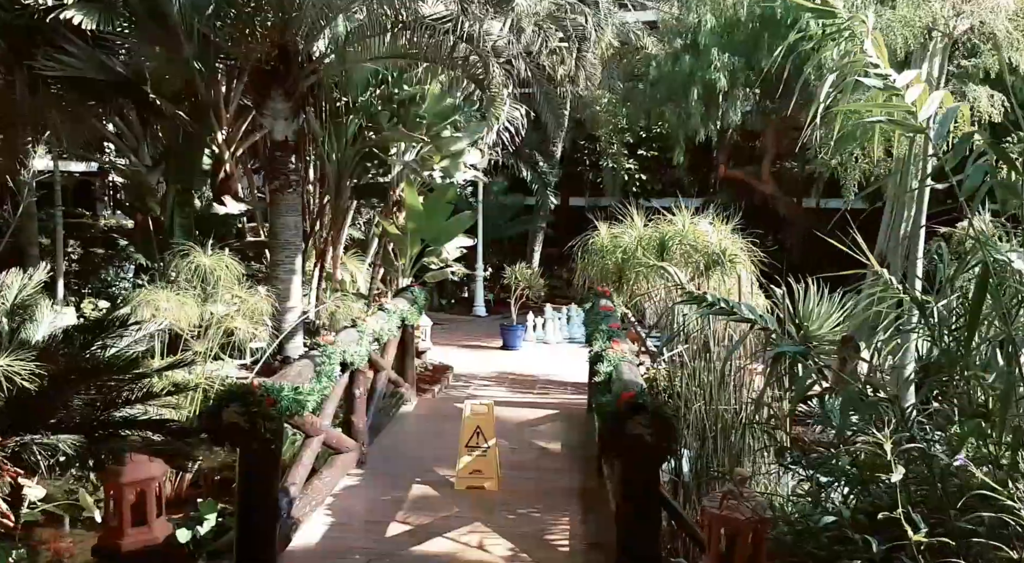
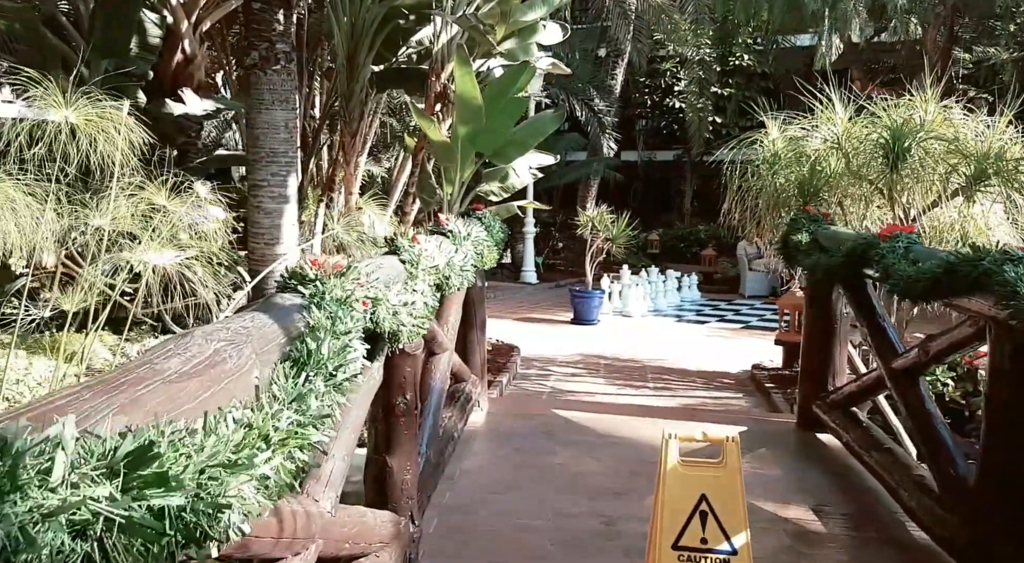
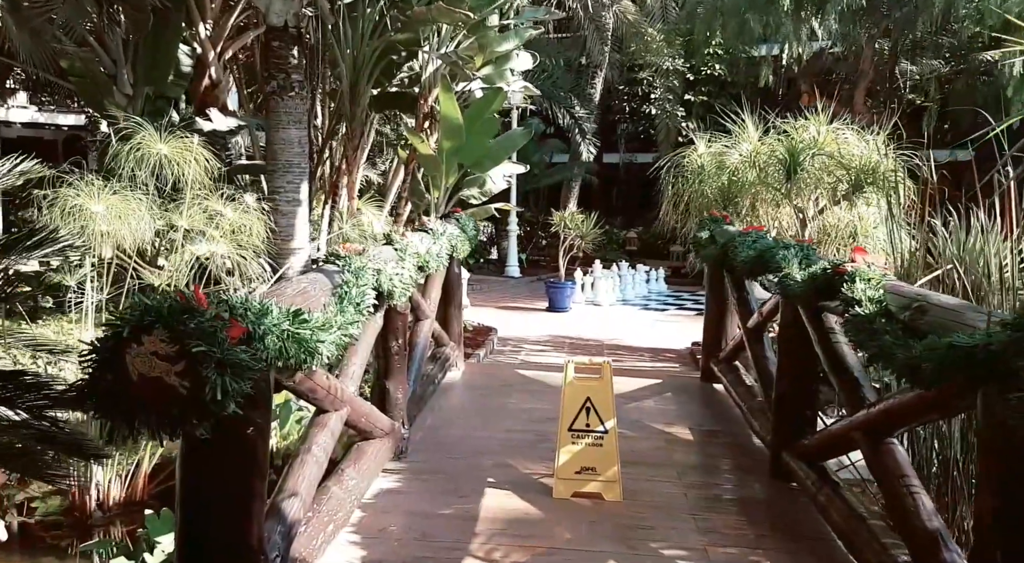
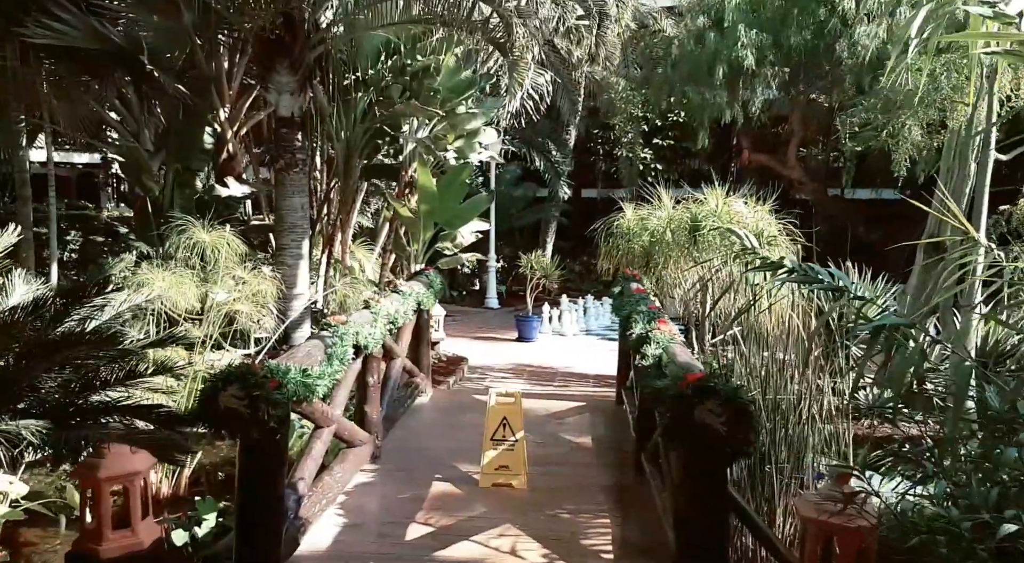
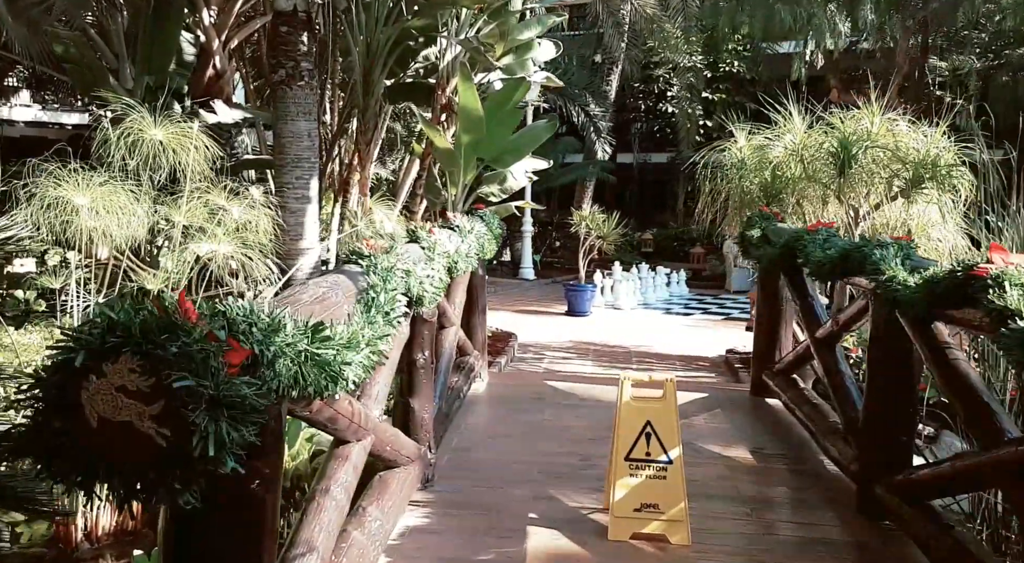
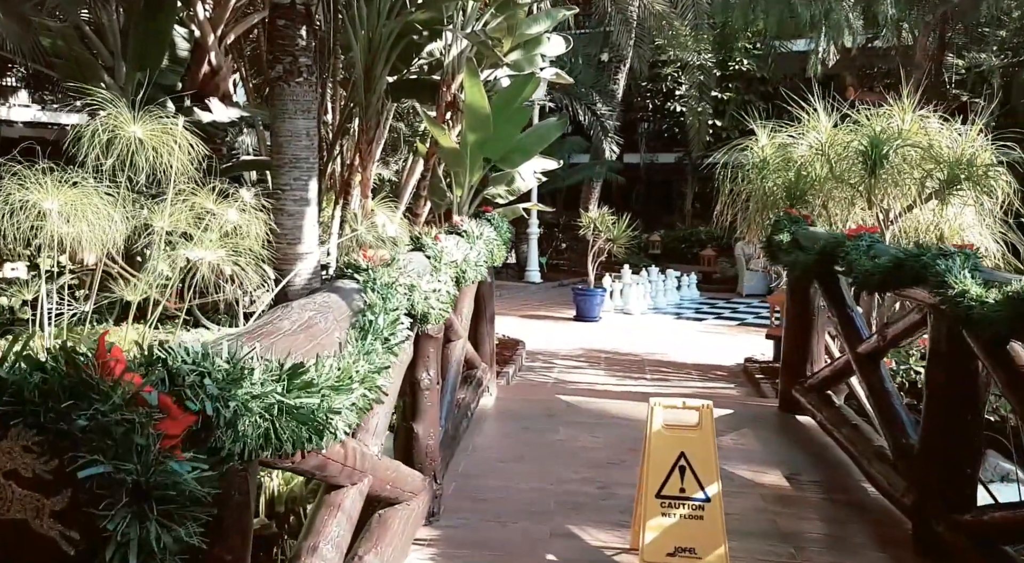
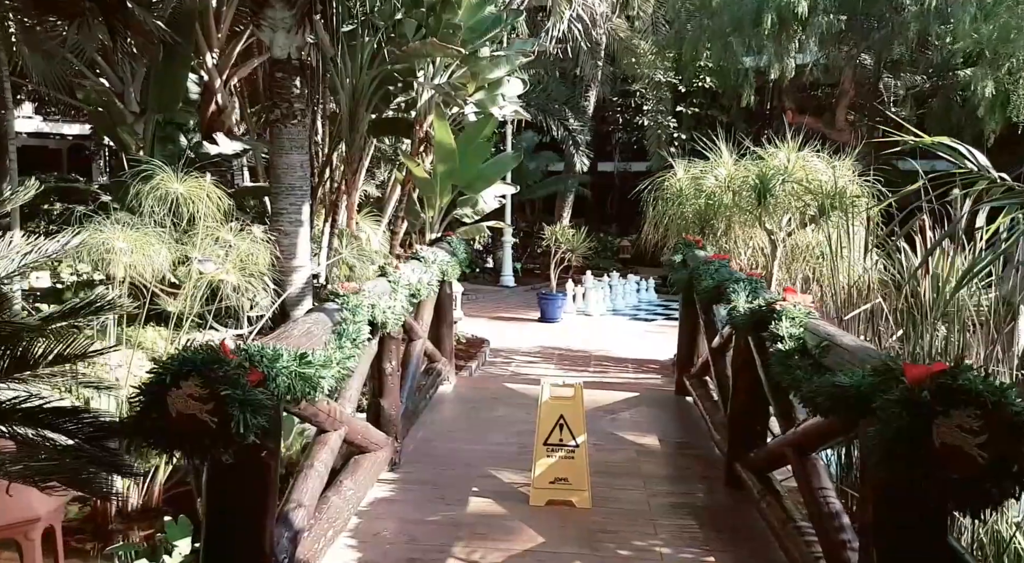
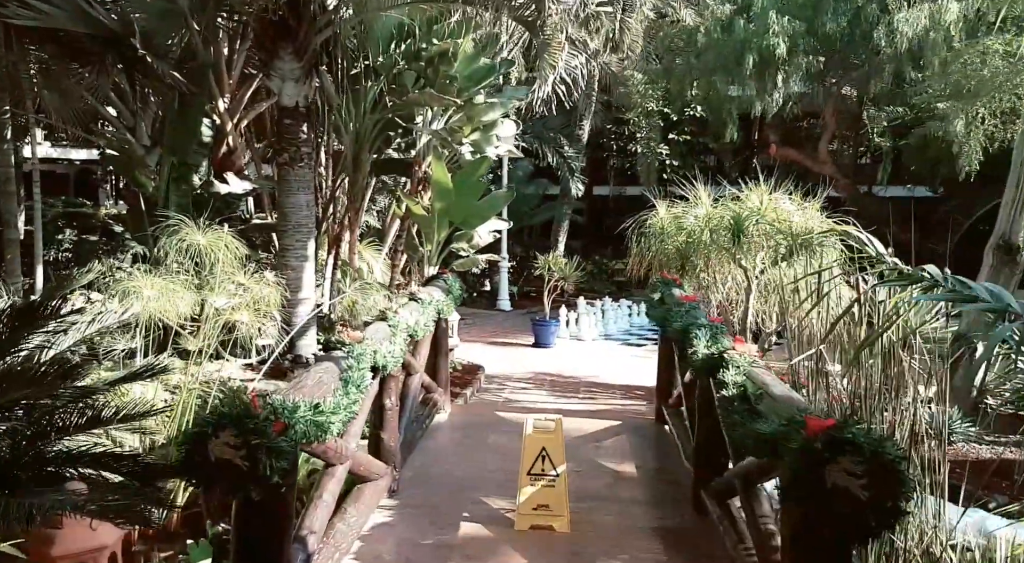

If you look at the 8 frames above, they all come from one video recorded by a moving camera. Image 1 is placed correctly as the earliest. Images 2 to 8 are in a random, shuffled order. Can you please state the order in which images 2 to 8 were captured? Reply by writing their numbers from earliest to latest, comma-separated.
4, 8, 7, 3, 5, 6, 2
